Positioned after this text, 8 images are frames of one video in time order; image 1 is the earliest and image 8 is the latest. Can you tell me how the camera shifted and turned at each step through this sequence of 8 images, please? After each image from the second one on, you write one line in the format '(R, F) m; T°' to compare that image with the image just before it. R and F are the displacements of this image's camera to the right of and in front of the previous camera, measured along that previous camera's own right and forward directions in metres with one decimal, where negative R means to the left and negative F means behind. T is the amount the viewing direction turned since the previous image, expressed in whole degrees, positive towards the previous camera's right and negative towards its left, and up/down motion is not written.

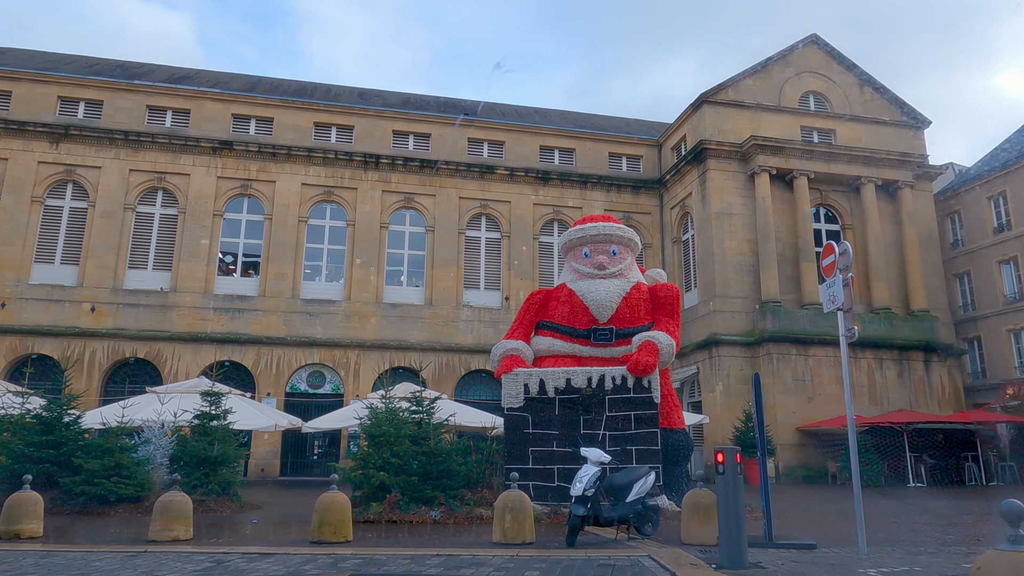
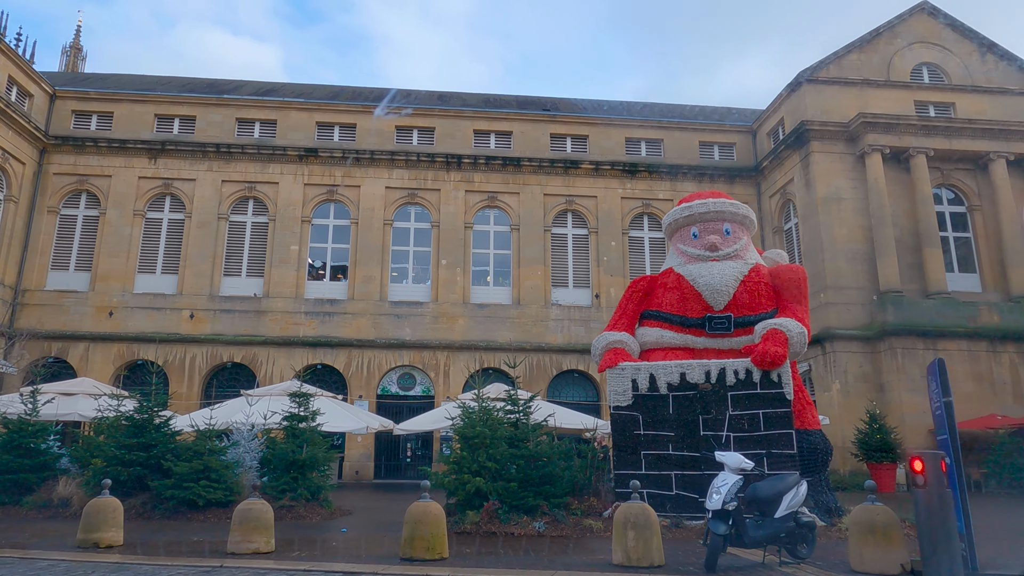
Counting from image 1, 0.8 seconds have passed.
(-0.2, +0.8) m; -7°
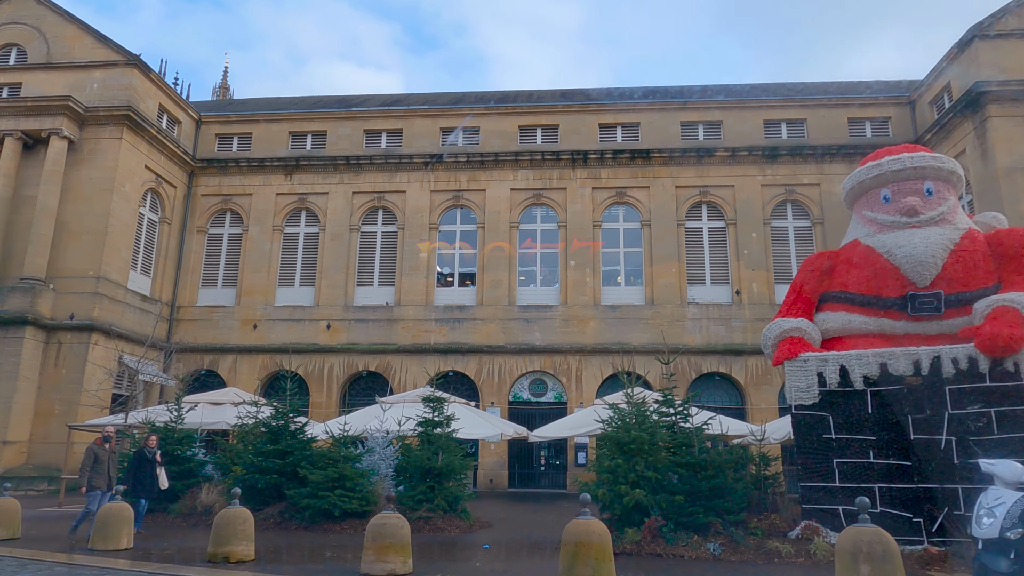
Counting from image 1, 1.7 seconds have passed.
(-0.3, +0.9) m; -10°
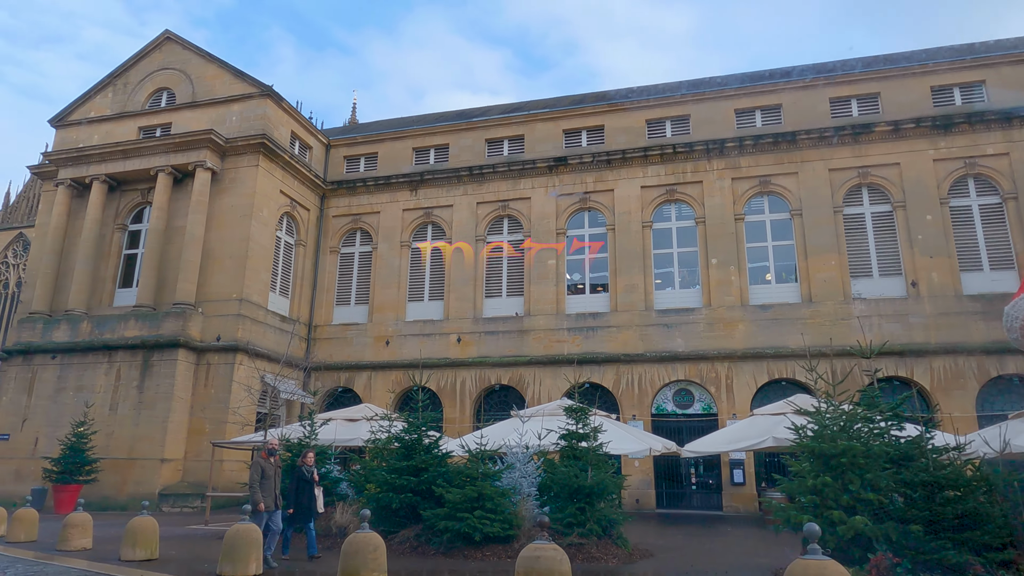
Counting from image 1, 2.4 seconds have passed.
(-0.3, +1.3) m; -10°
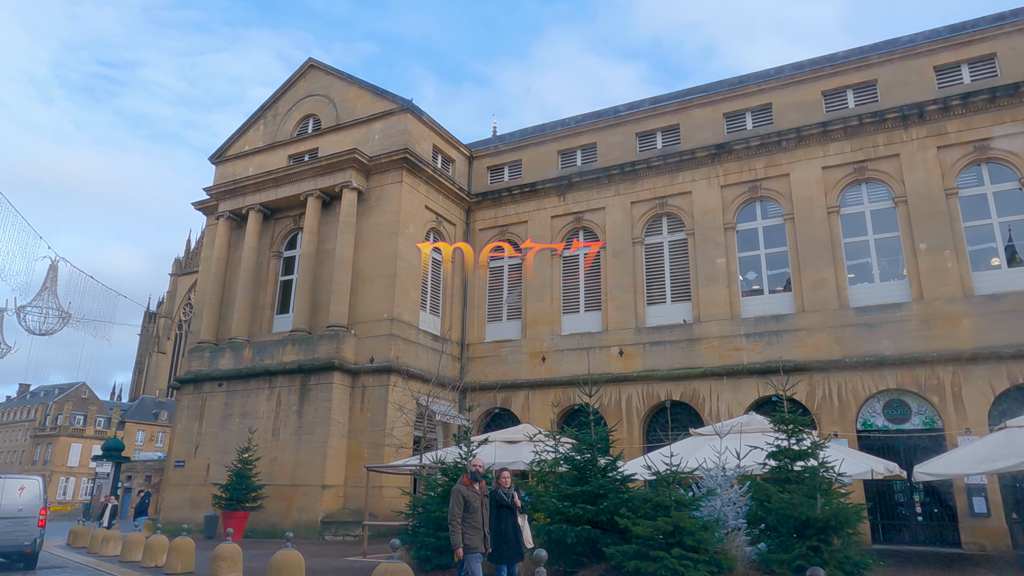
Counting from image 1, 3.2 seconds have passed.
(-0.5, +1.9) m; -12°
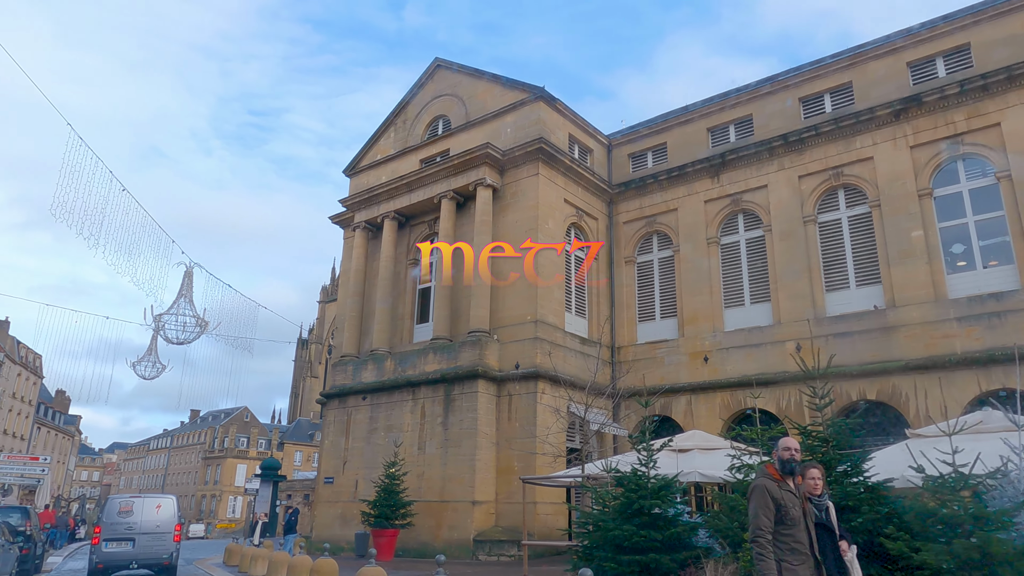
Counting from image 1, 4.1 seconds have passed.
(-0.6, +1.8) m; -11°
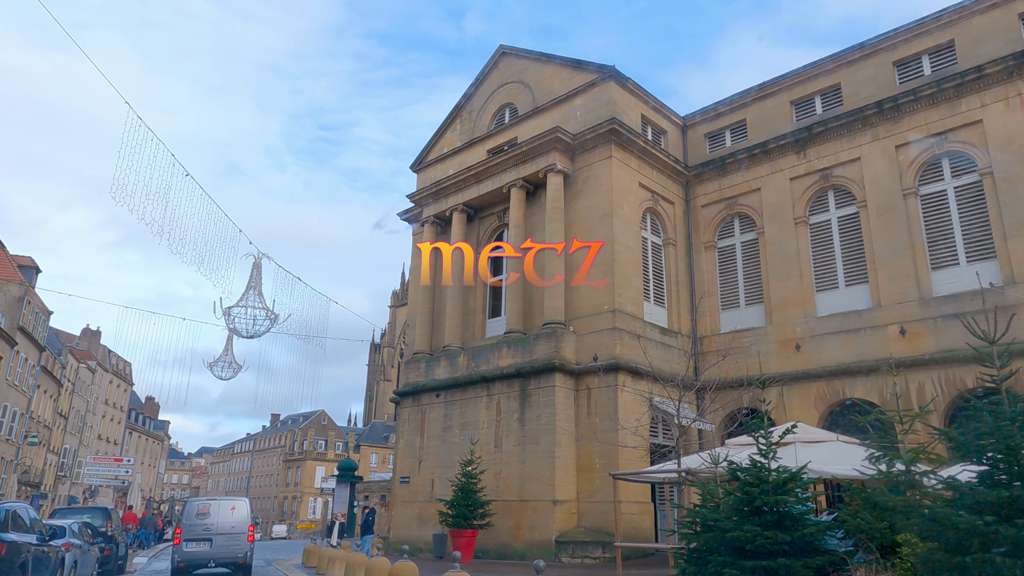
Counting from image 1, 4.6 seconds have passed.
(-0.2, +0.8) m; -5°
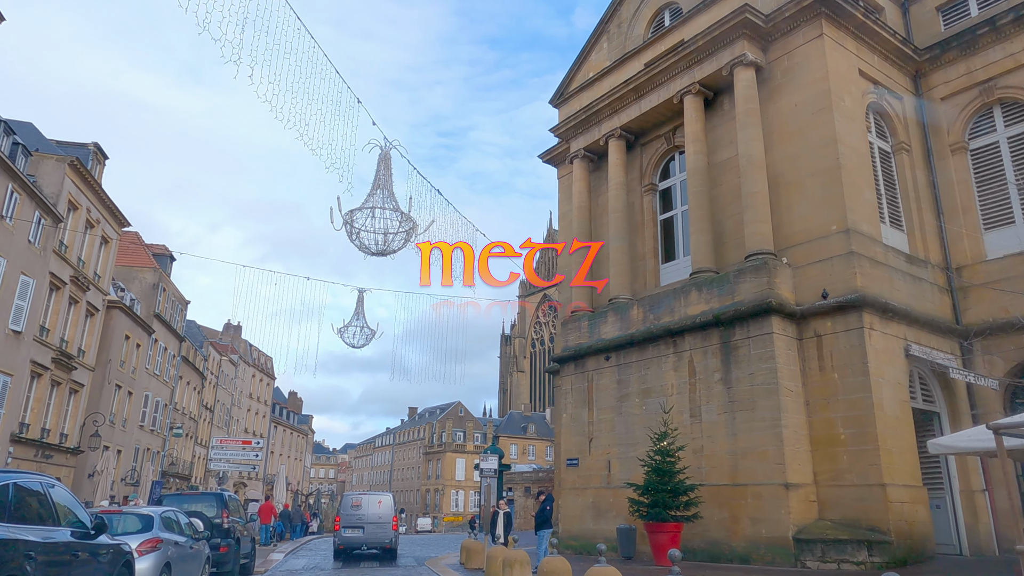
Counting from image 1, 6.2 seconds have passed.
(-1.5, +3.9) m; -10°
